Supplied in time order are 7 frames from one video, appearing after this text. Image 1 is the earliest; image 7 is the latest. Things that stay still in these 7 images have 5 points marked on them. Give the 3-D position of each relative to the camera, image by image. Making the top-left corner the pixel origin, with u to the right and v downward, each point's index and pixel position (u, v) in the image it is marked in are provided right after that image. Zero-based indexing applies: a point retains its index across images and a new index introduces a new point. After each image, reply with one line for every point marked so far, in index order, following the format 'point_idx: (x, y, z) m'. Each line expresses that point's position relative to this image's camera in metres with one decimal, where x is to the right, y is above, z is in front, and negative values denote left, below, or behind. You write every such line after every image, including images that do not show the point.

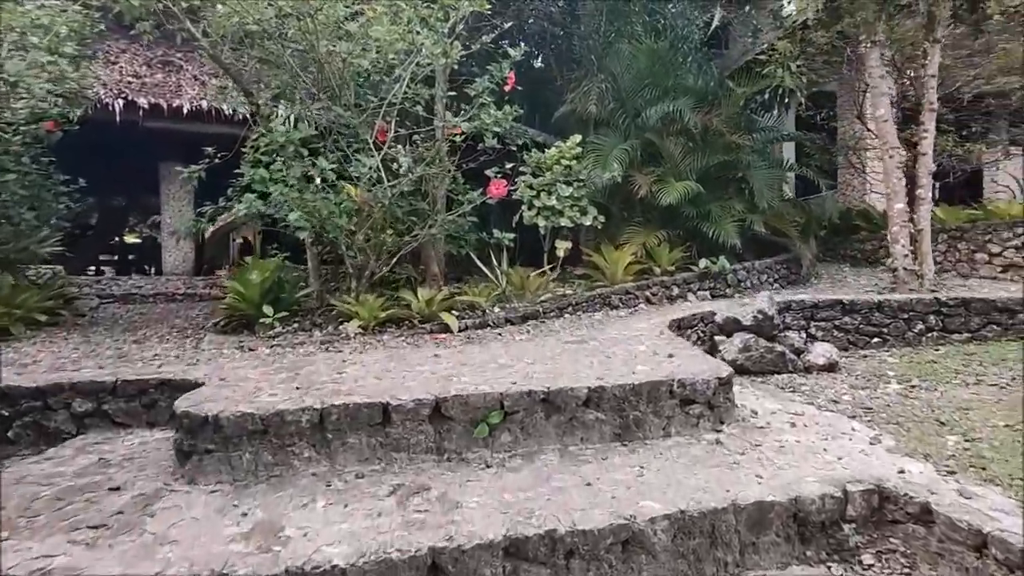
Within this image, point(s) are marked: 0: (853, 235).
0: (+4.4, +0.7, +7.6) m
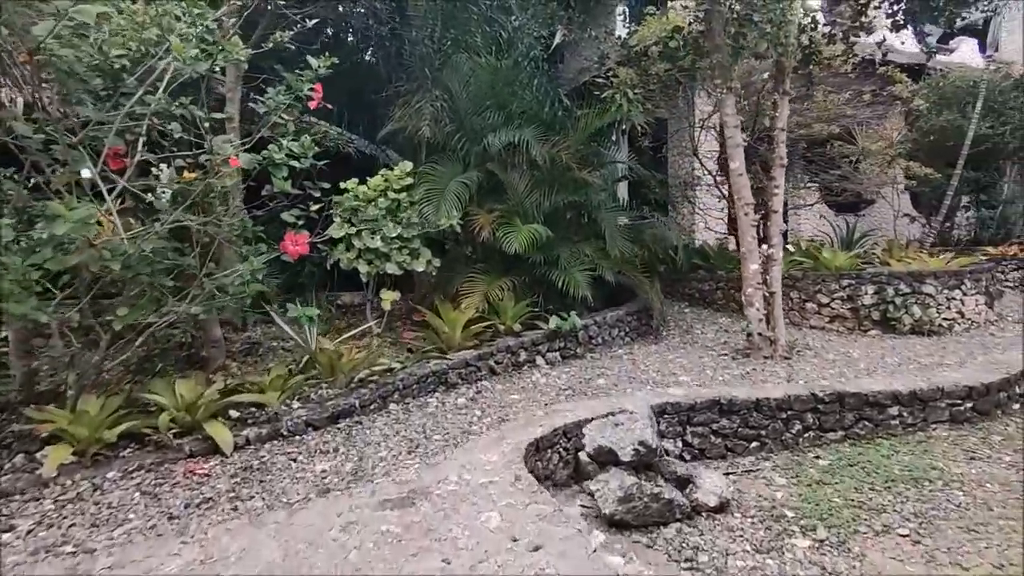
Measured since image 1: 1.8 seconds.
0: (+2.3, +0.2, +7.5) m
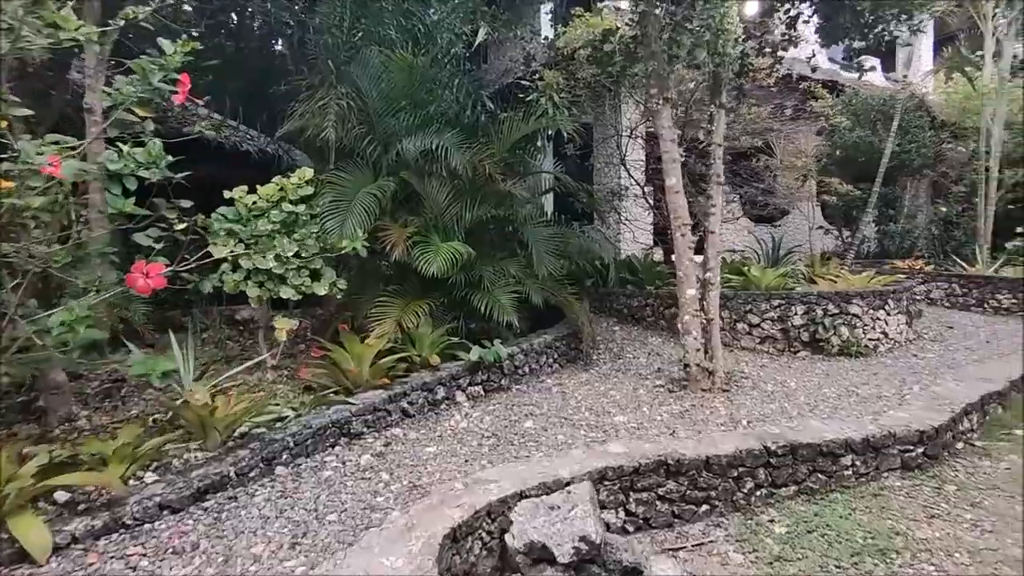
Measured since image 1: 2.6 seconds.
0: (+1.3, 0.0, +7.2) m
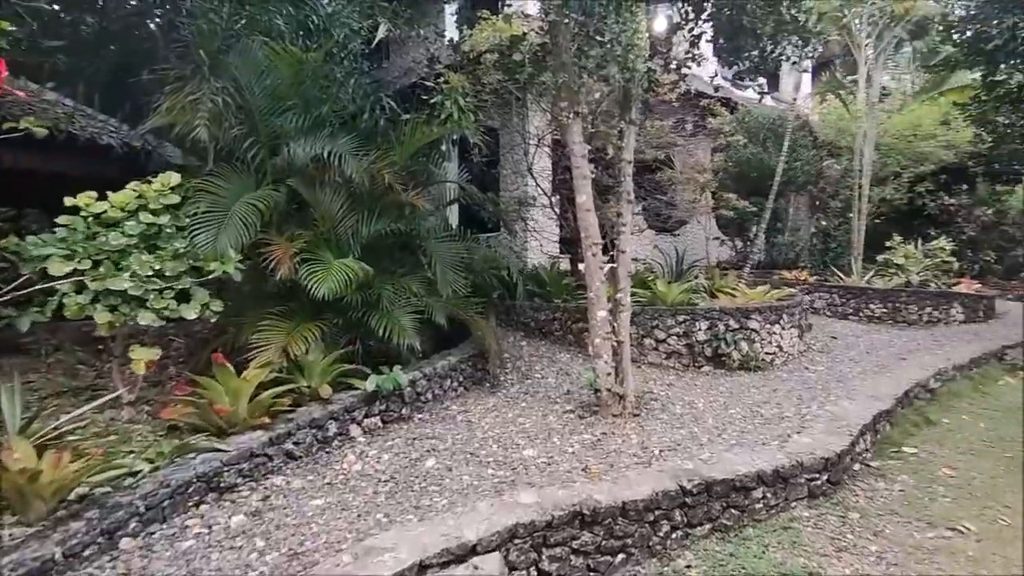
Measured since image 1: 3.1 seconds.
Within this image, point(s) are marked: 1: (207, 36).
0: (+0.2, -0.2, +7.0) m
1: (-2.4, +2.0, +4.6) m
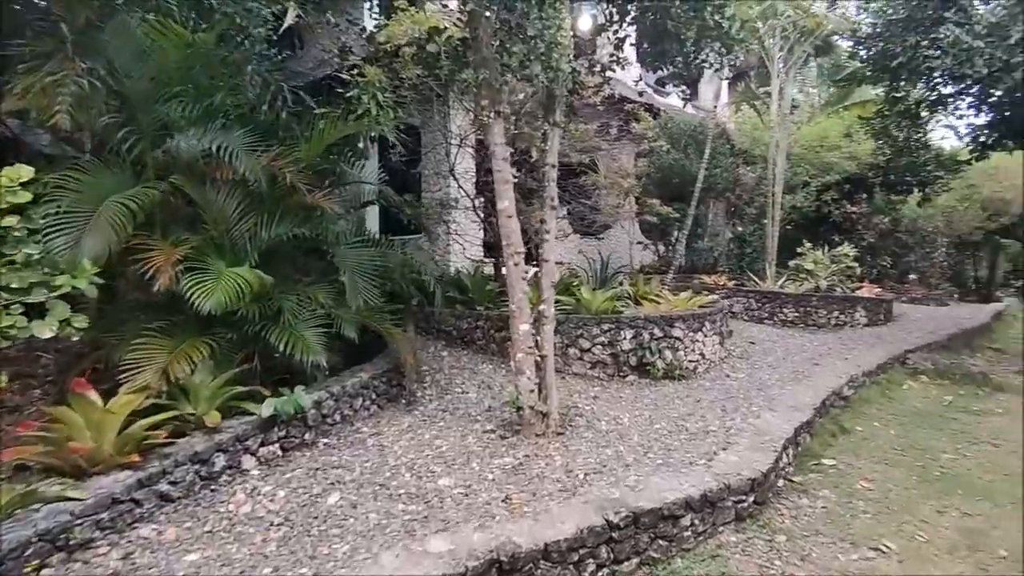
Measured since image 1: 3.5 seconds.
0: (-0.7, -0.2, +6.7) m
1: (-3.0, +1.9, +4.0) m
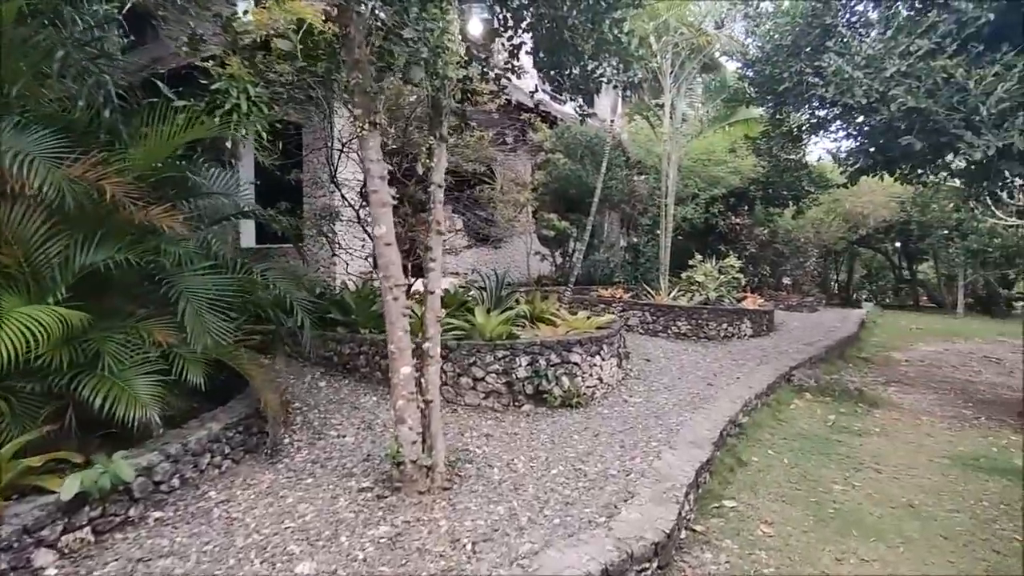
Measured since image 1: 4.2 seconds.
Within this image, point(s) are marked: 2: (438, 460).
0: (-1.9, -0.5, +6.0) m
1: (-3.6, +1.7, +3.0) m
2: (-0.4, -1.0, +3.5) m
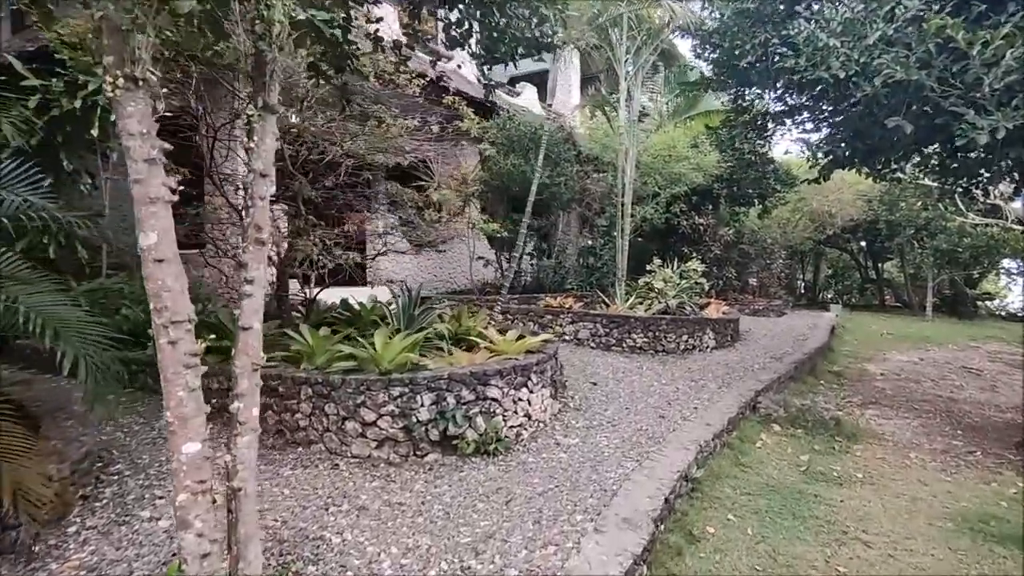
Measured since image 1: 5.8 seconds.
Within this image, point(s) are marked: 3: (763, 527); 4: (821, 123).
0: (-2.6, -0.6, +4.8) m
1: (-4.3, +1.5, +1.7) m
2: (-1.1, -1.2, +2.4) m
3: (+1.5, -1.4, +3.5) m
4: (+2.8, +1.5, +5.3) m
